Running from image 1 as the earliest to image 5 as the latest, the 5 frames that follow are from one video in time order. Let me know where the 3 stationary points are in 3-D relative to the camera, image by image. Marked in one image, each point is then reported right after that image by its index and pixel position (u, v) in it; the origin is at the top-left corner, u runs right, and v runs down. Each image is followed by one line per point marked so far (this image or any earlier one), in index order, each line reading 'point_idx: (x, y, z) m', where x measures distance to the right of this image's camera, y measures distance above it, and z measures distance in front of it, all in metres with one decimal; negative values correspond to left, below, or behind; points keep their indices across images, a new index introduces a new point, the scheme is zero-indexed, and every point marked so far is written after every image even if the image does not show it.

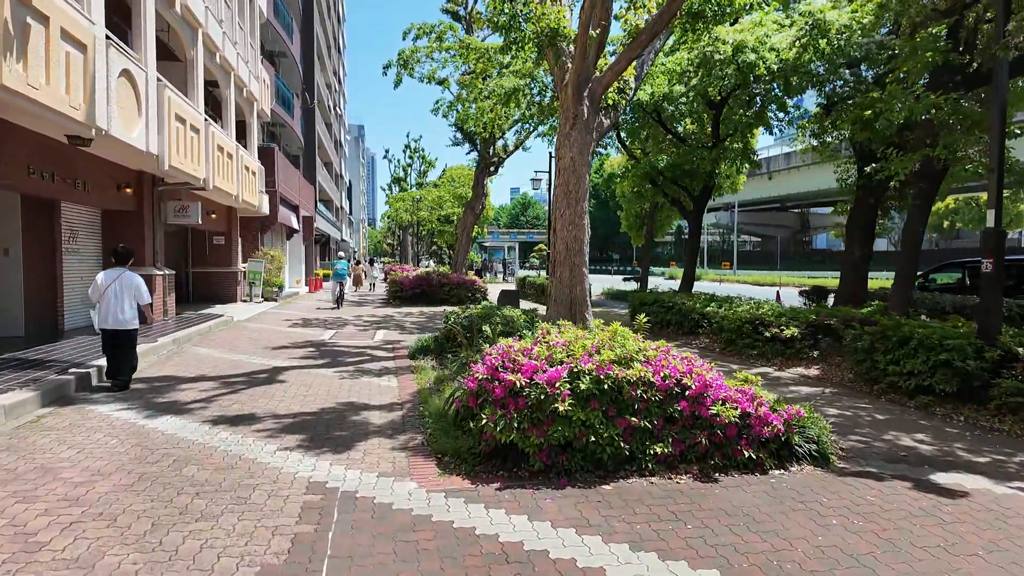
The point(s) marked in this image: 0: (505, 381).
0: (-0.1, -0.7, +4.6) m
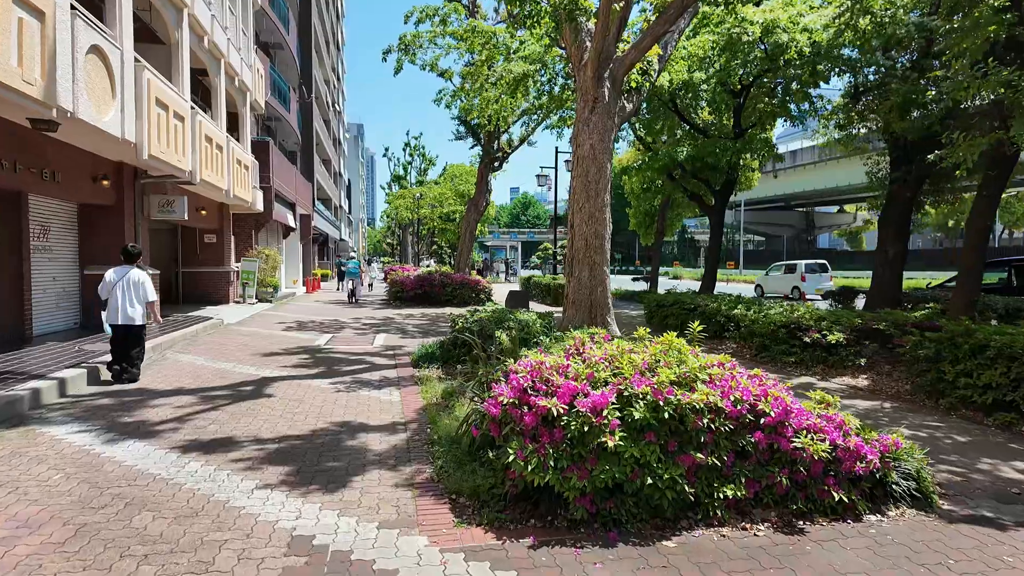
0: (+0.1, -0.7, +3.7) m
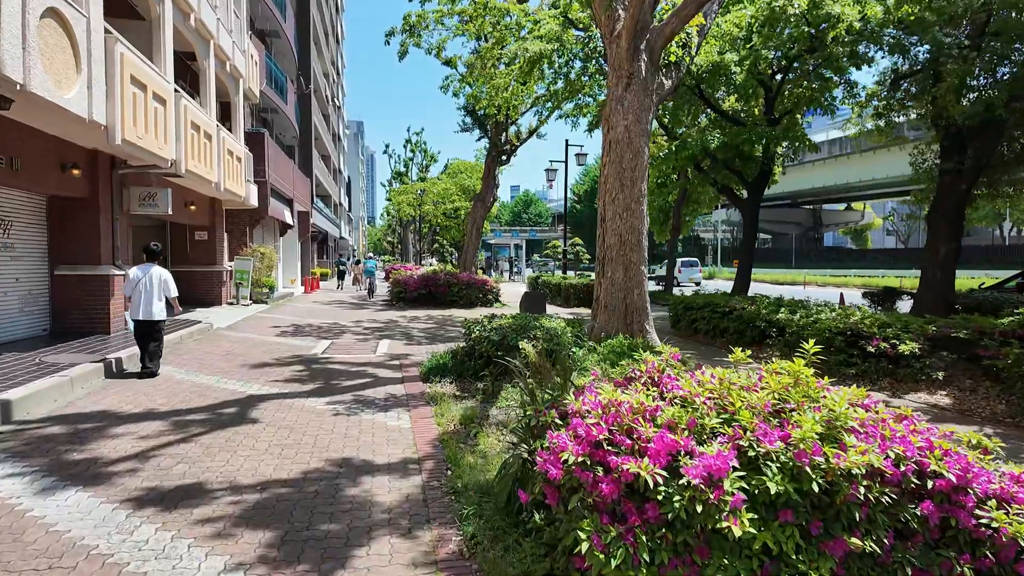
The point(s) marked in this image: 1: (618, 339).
0: (+0.4, -0.8, +2.5) m
1: (+1.2, -0.6, +7.3) m
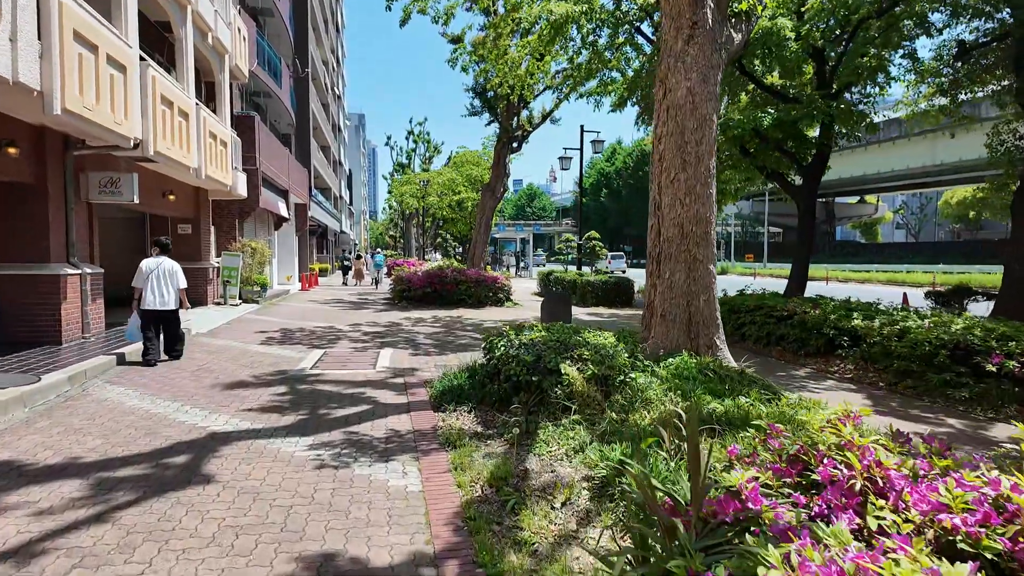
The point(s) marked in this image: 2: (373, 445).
0: (+0.8, -0.8, +1.0) m
1: (+1.6, -0.7, +5.7) m
2: (-1.1, -1.3, +5.0) m
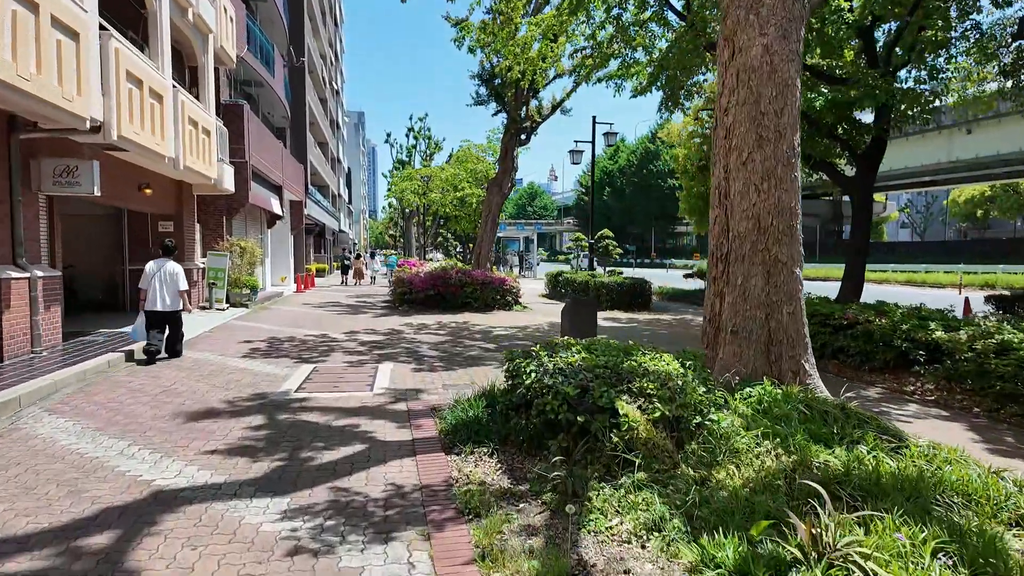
0: (+1.0, -0.9, -0.3) m
1: (+1.8, -0.7, +4.5) m
2: (-0.9, -1.4, +3.8) m
